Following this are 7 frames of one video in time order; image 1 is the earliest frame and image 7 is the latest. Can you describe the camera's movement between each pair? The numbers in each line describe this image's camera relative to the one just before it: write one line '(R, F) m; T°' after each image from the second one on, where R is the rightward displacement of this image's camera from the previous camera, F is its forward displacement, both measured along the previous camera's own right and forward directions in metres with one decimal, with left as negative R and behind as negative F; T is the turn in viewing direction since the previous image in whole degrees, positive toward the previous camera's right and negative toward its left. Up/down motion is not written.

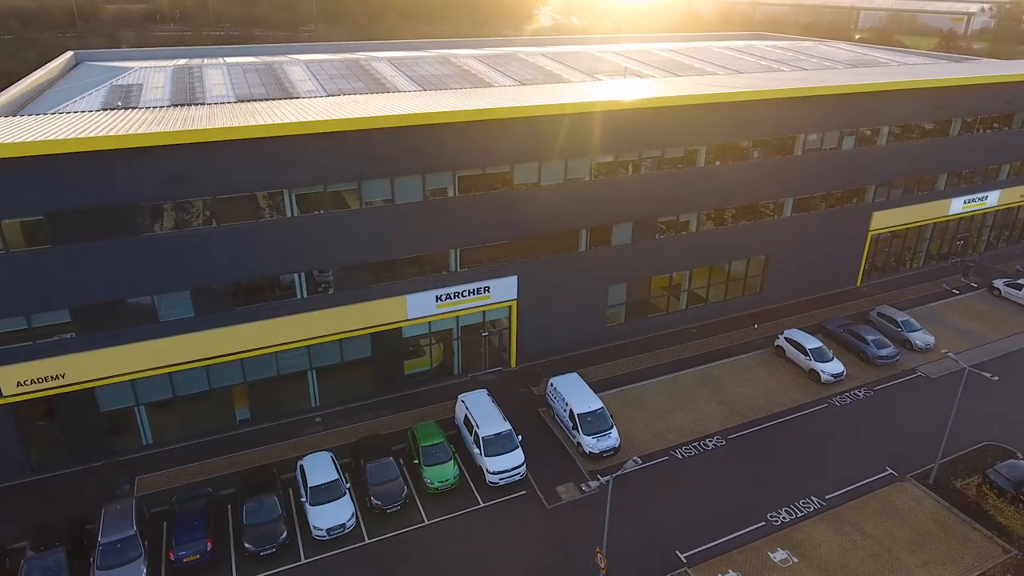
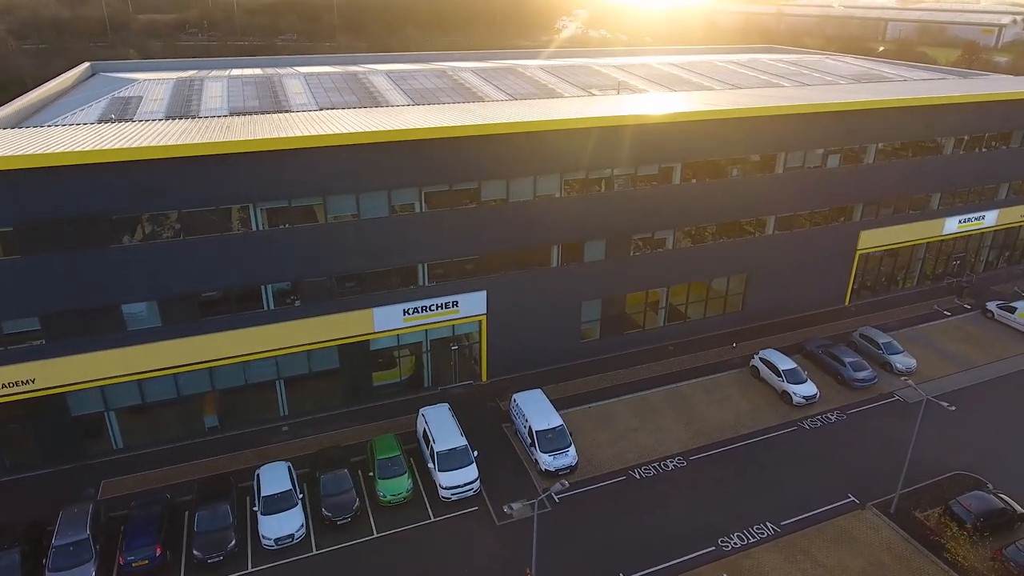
(+1.9, -0.1) m; -2°
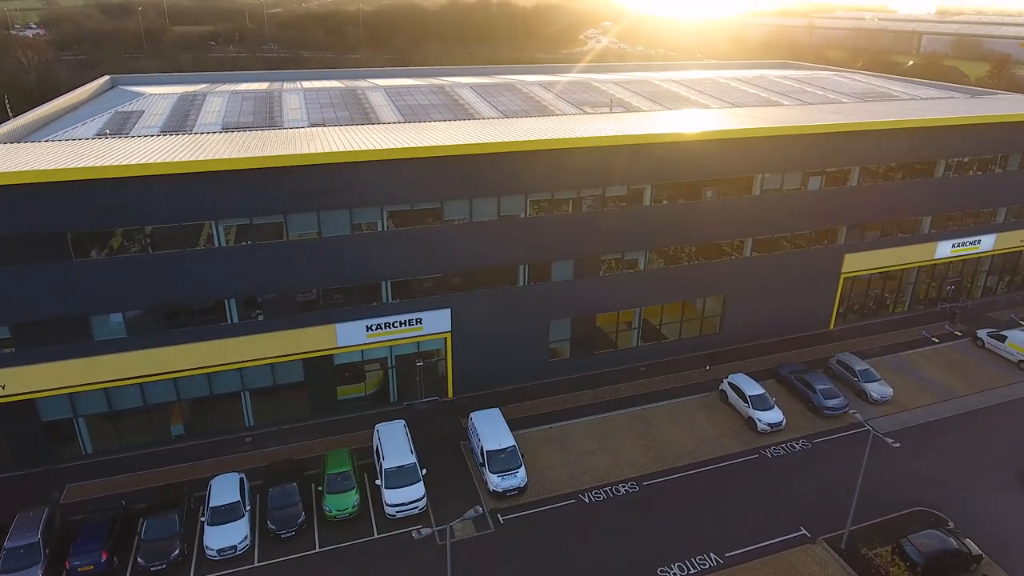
(+2.3, -0.1) m; -3°
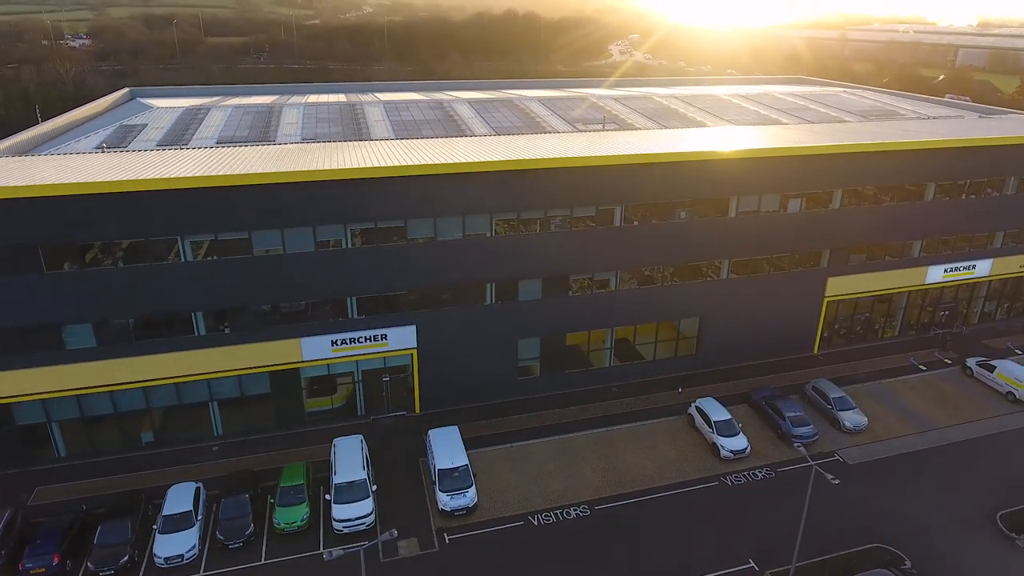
(+2.2, -0.1) m; -3°
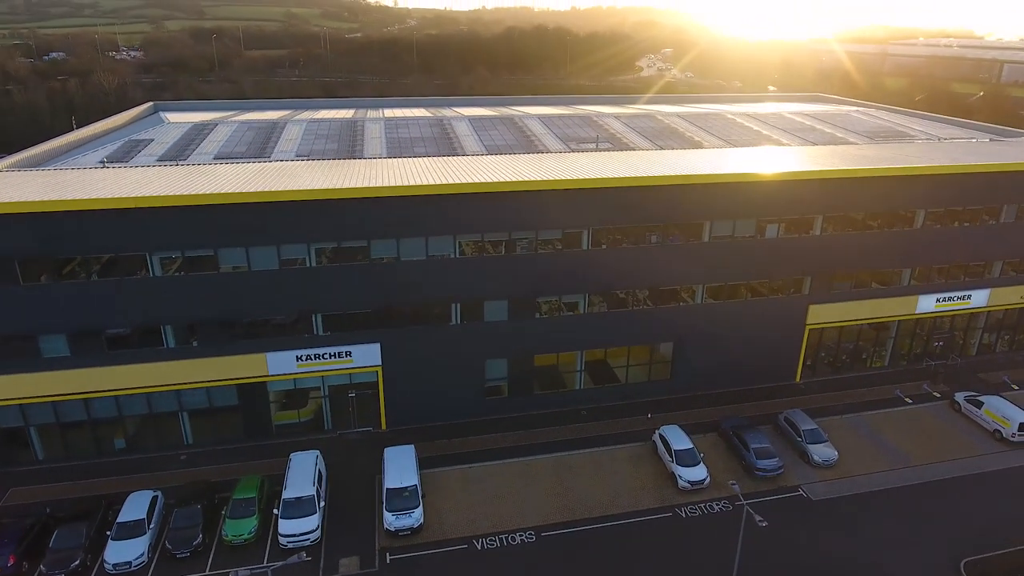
(+2.5, 0.0) m; -3°
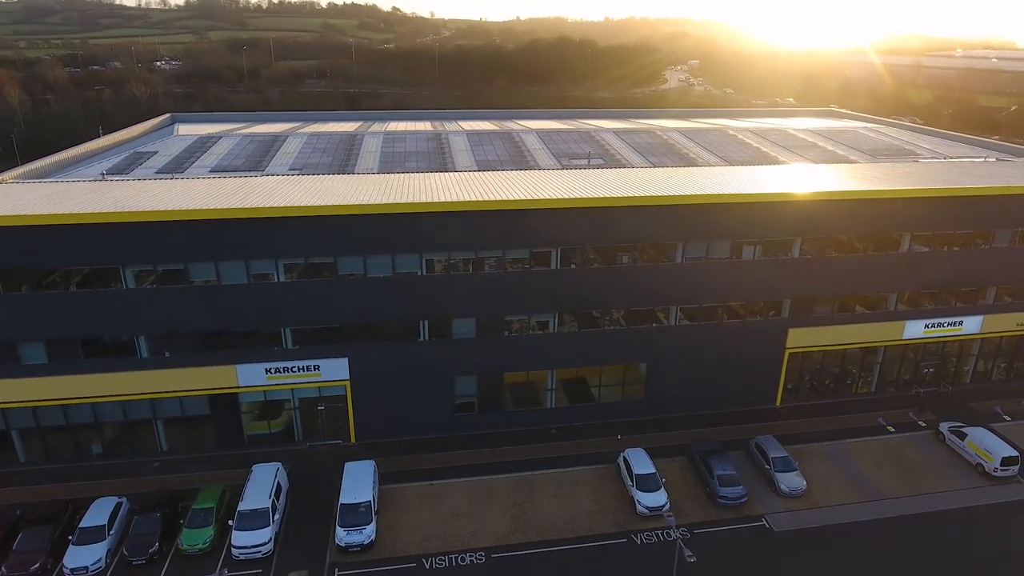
(+2.2, 0.0) m; -3°
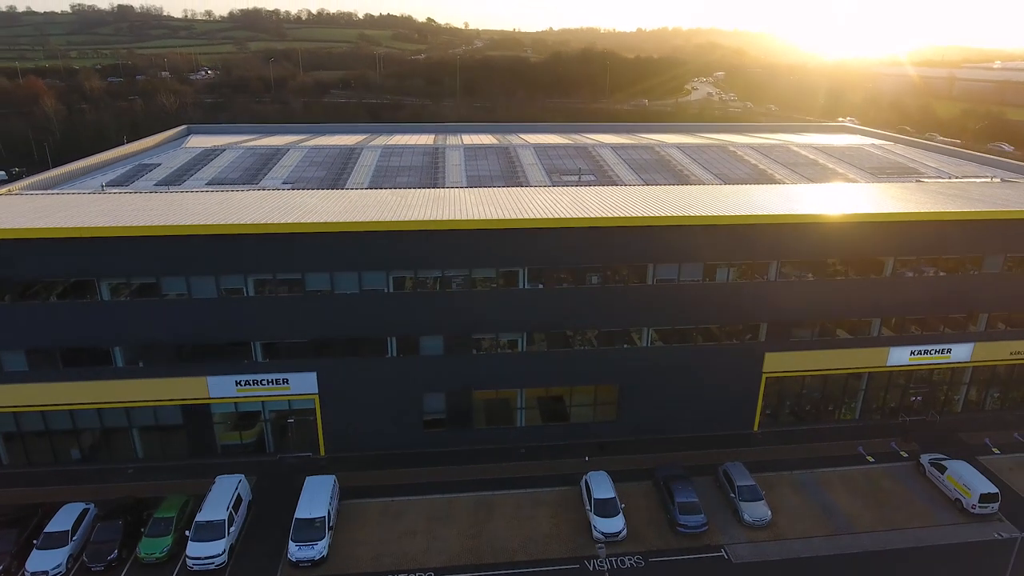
(+2.2, 0.0) m; -3°
